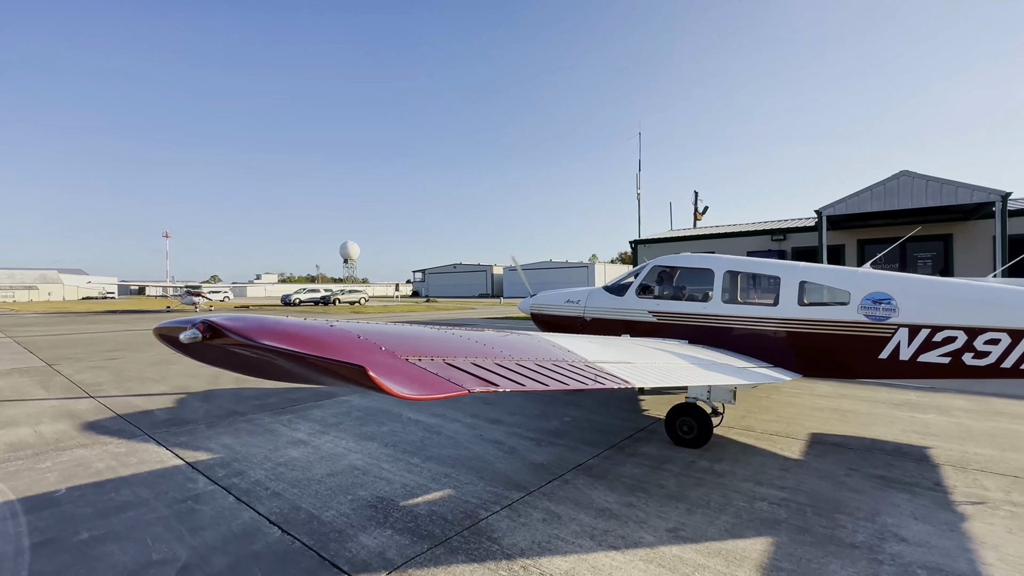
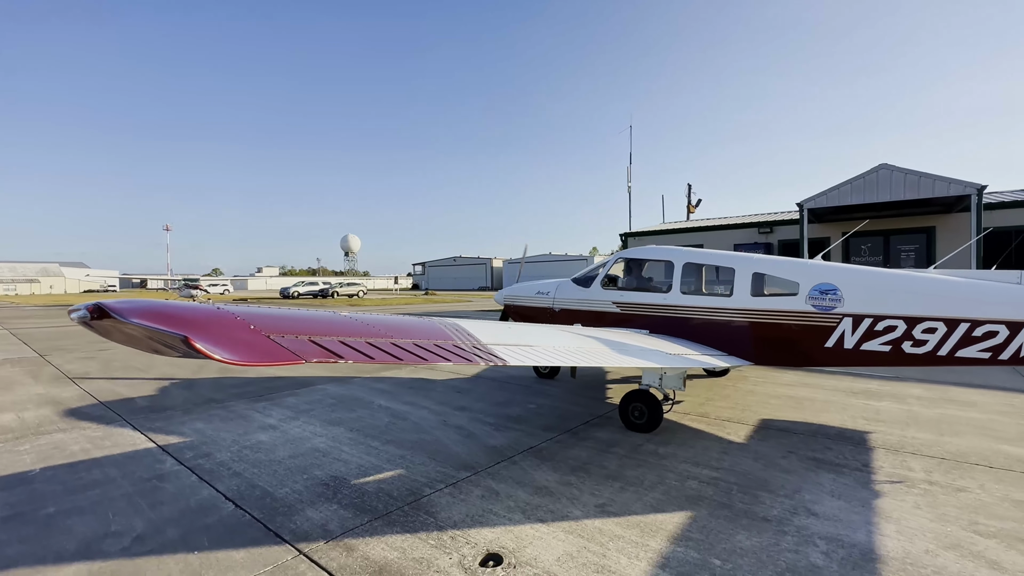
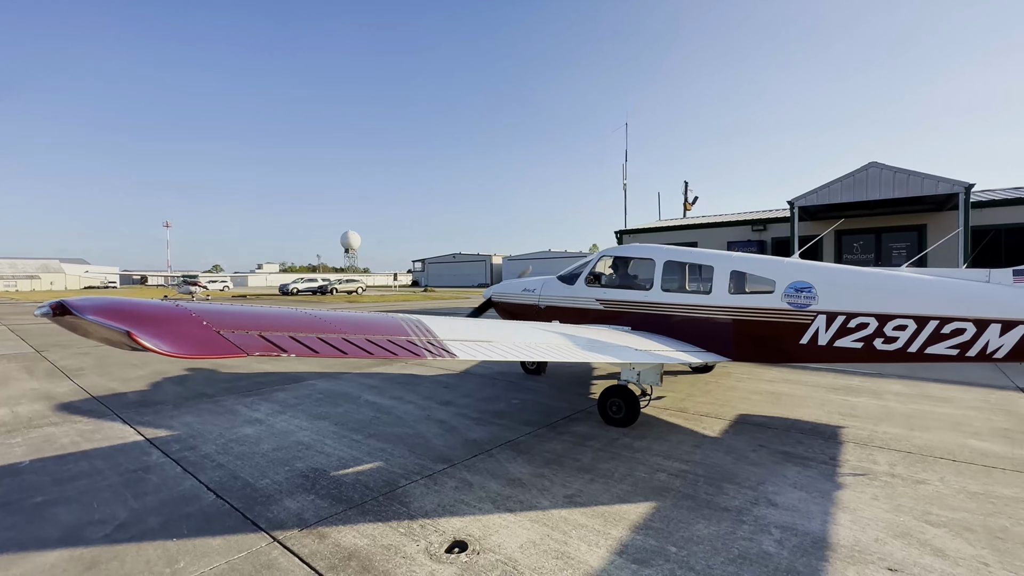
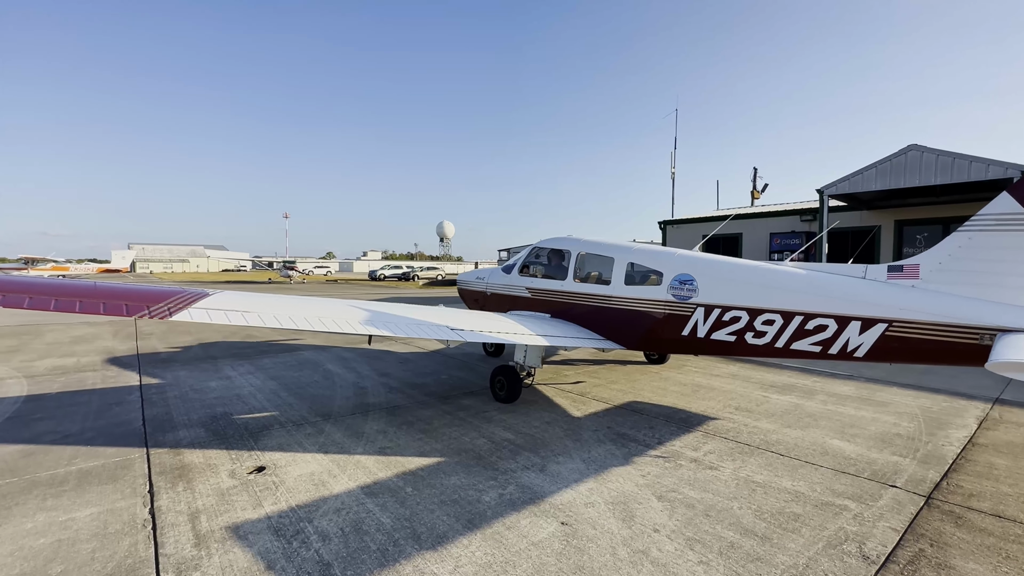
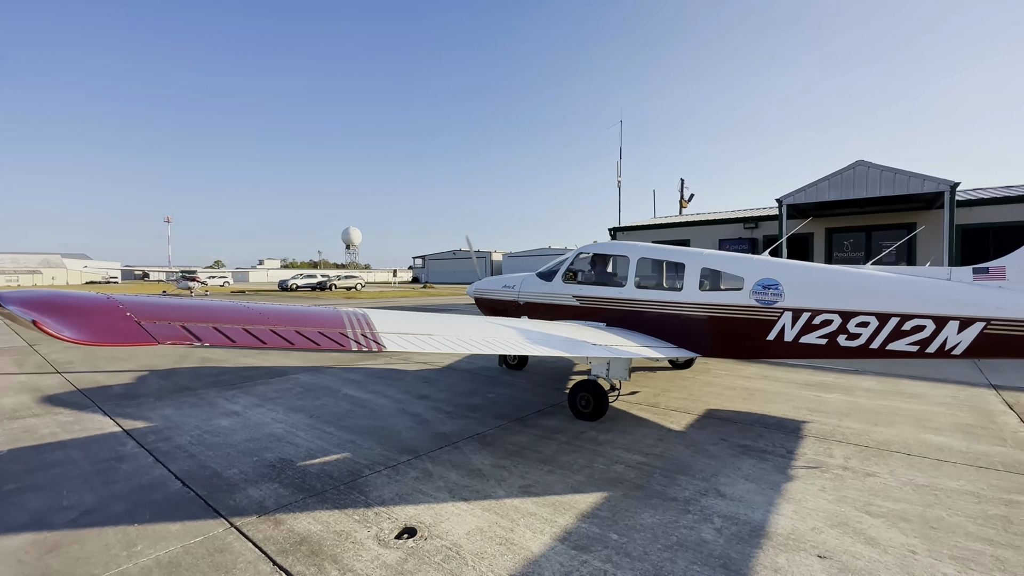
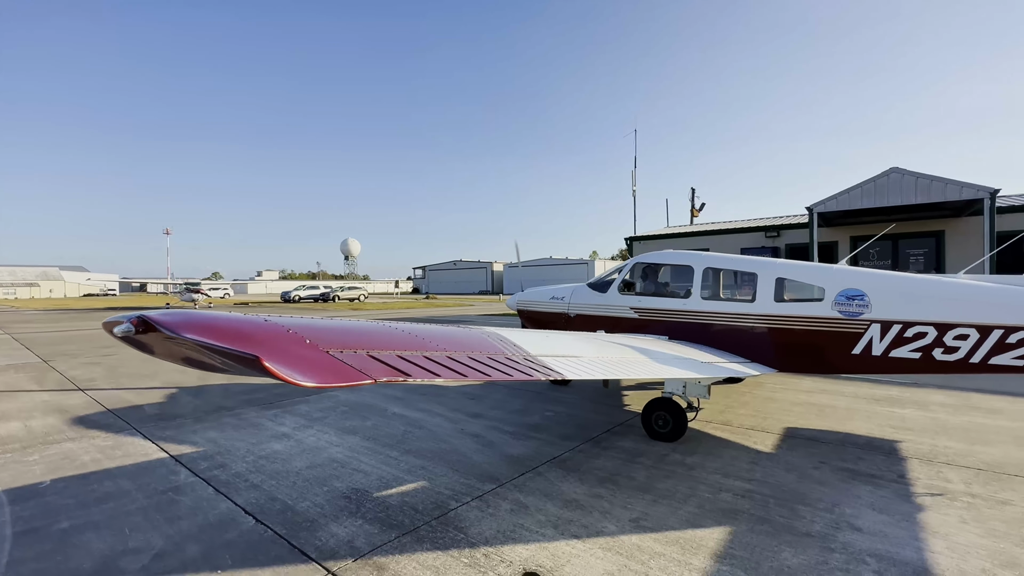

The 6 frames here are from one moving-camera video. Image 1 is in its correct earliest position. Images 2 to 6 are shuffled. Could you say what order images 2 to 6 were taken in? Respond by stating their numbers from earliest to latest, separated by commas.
6, 2, 3, 5, 4
